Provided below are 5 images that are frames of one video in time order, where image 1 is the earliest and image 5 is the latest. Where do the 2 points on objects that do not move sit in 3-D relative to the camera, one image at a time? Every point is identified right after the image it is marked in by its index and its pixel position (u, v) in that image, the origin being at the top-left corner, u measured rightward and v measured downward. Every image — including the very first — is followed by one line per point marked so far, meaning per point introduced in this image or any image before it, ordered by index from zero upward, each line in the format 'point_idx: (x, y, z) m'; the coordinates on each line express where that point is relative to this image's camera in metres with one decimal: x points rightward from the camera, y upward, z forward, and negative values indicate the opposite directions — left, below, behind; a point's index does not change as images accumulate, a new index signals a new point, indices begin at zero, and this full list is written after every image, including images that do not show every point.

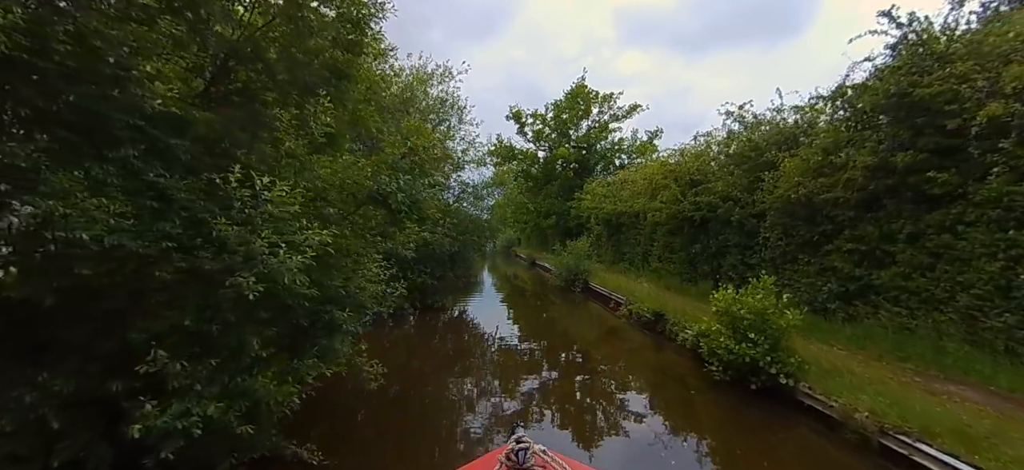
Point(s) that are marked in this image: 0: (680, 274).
0: (+4.1, -0.9, +12.2) m
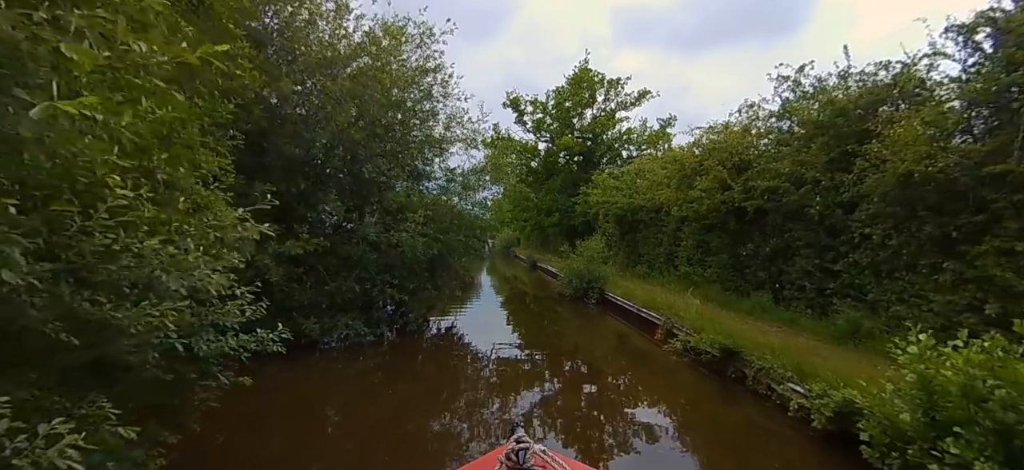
0: (+4.1, -0.9, +9.6) m
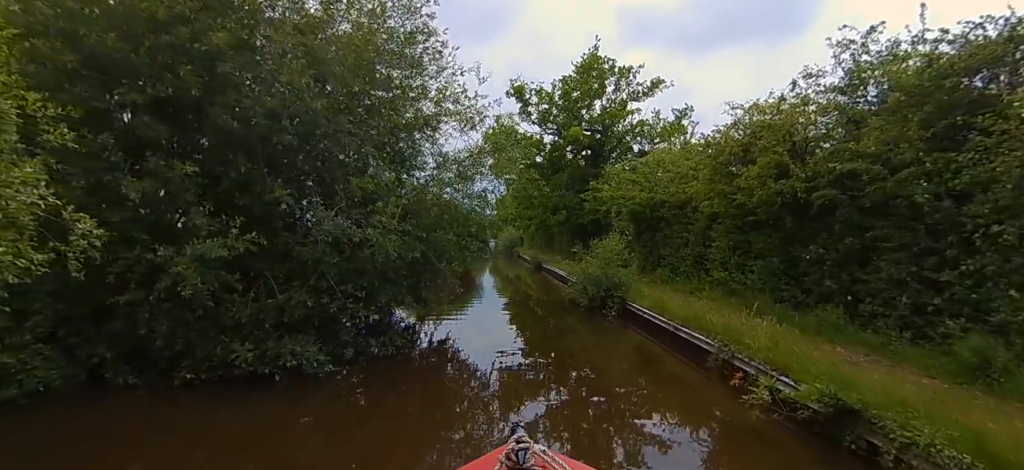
0: (+4.1, -0.9, +7.9) m
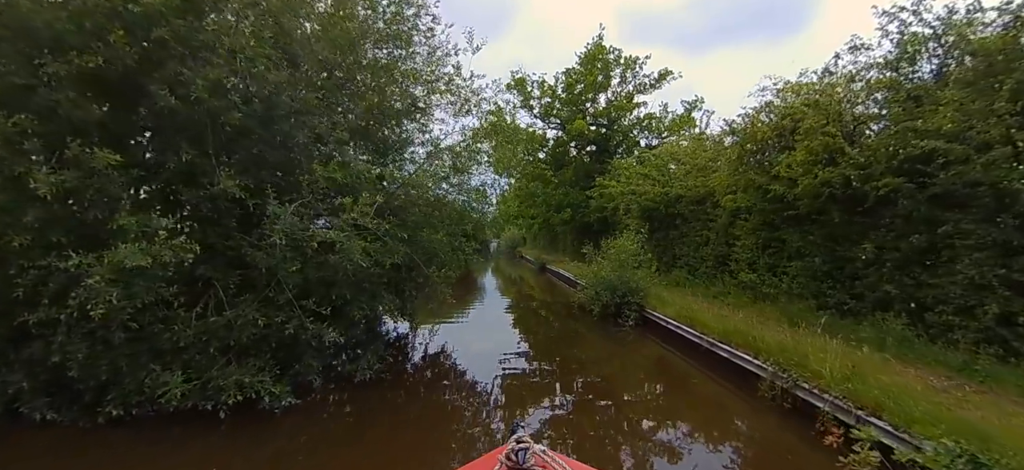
0: (+4.2, -0.8, +6.9) m
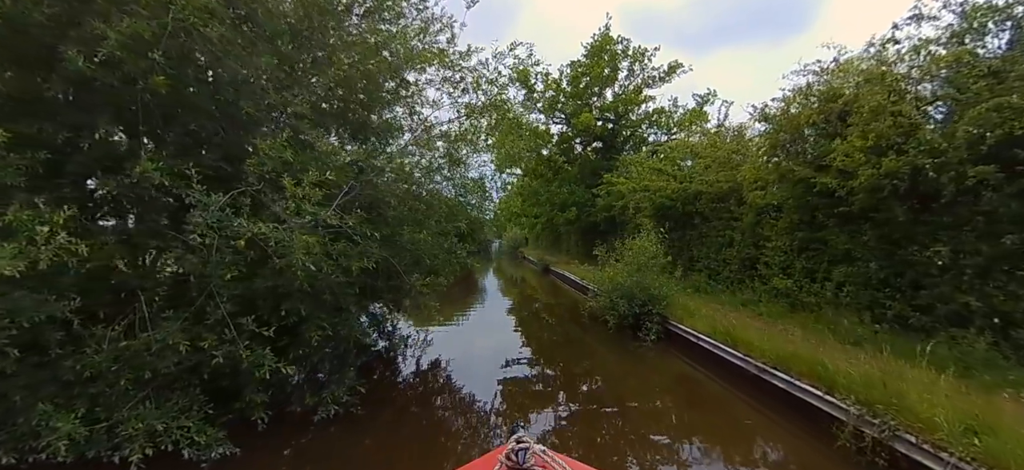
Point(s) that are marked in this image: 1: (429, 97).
0: (+4.2, -0.8, +5.9) m
1: (-1.1, +1.9, +6.5) m
